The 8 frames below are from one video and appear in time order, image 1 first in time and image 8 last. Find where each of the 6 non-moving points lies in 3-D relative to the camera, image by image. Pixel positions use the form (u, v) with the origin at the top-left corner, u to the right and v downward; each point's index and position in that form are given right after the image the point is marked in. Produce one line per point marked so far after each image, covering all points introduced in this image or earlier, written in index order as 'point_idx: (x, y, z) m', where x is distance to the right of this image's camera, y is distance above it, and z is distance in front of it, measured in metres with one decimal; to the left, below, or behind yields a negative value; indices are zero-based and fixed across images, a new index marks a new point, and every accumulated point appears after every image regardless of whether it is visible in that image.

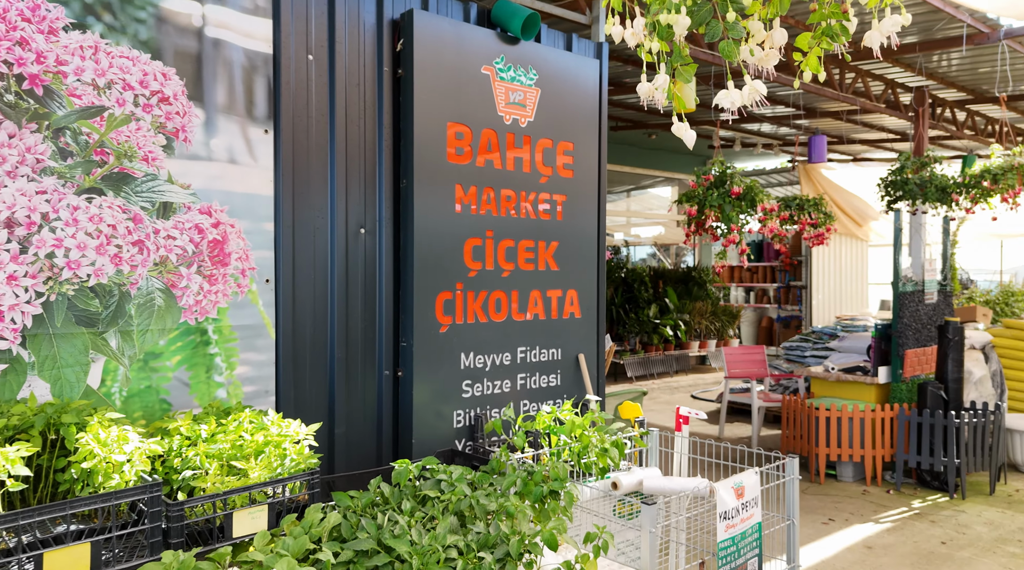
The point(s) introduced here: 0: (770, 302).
0: (+4.4, -0.3, +14.8) m
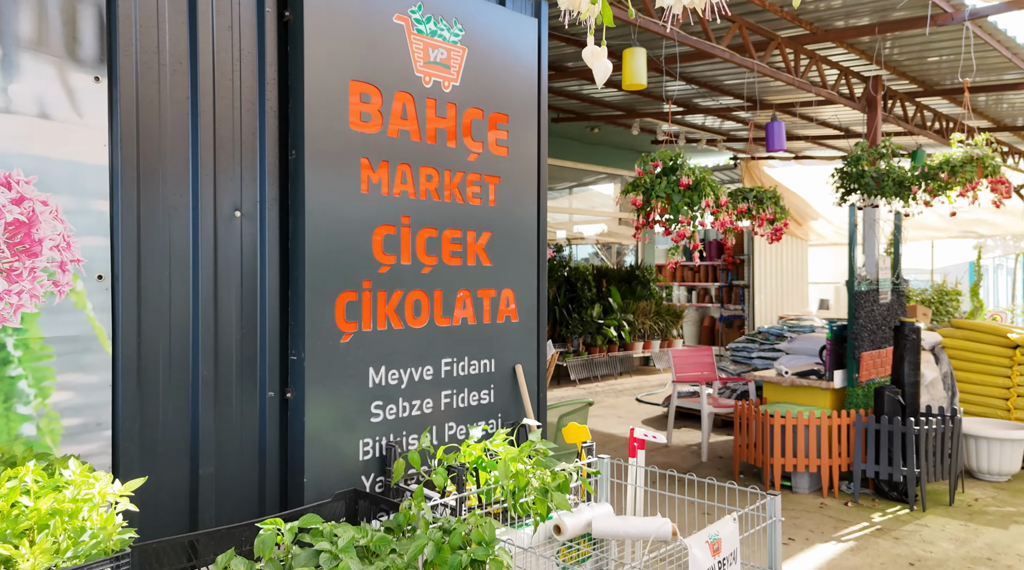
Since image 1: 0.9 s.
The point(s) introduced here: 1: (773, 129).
0: (+3.4, -0.3, +14.6) m
1: (+1.9, +1.2, +6.6) m
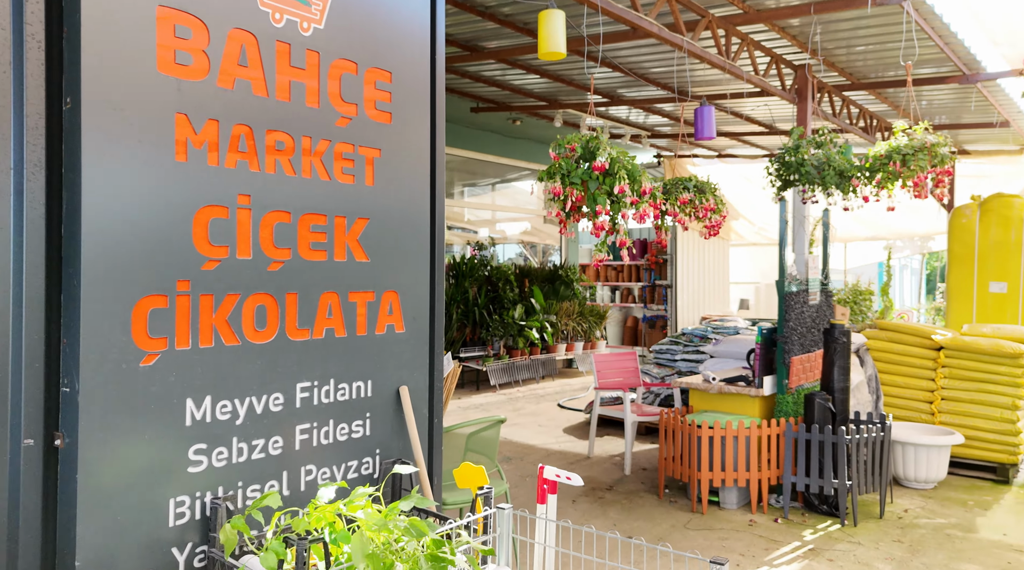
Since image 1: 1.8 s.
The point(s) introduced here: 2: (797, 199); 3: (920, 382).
0: (+2.1, -0.3, +14.3) m
1: (+1.3, +1.2, +6.2) m
2: (+1.9, +0.6, +5.9) m
3: (+3.1, -0.7, +6.7) m
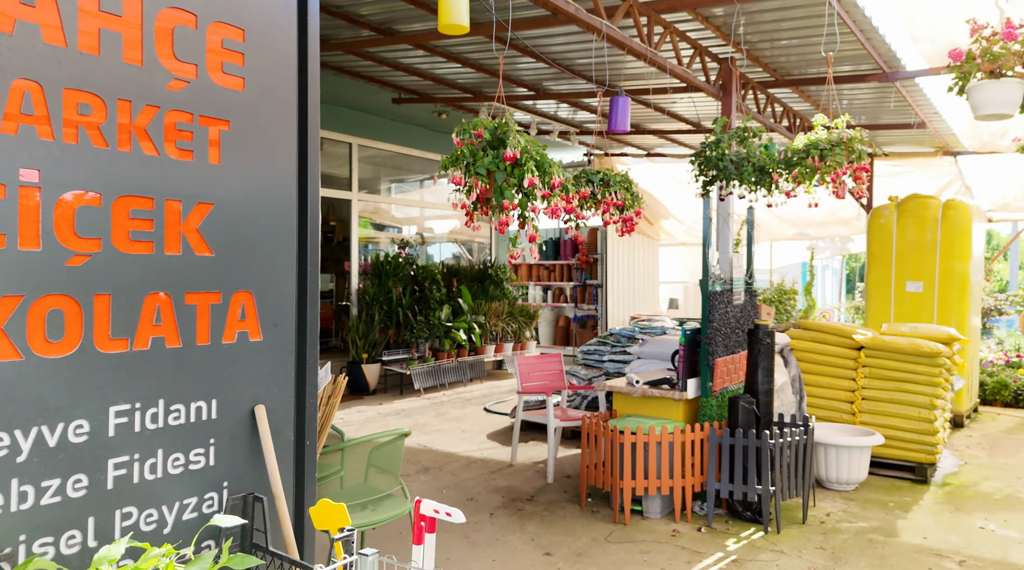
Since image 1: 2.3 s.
0: (+0.9, -0.3, +14.1) m
1: (+0.7, +1.2, +6.0) m
2: (+1.4, +0.6, +5.7) m
3: (+2.5, -0.7, +6.7) m
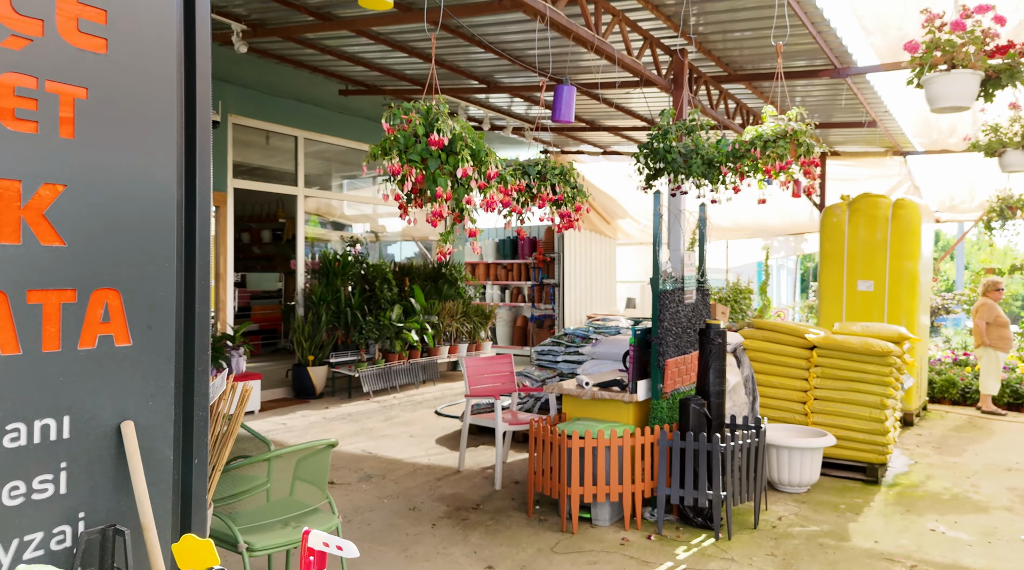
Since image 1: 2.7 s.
0: (+0.2, -0.3, +13.9) m
1: (+0.4, +1.2, +5.8) m
2: (+1.0, +0.6, +5.6) m
3: (+2.1, -0.7, +6.6) m
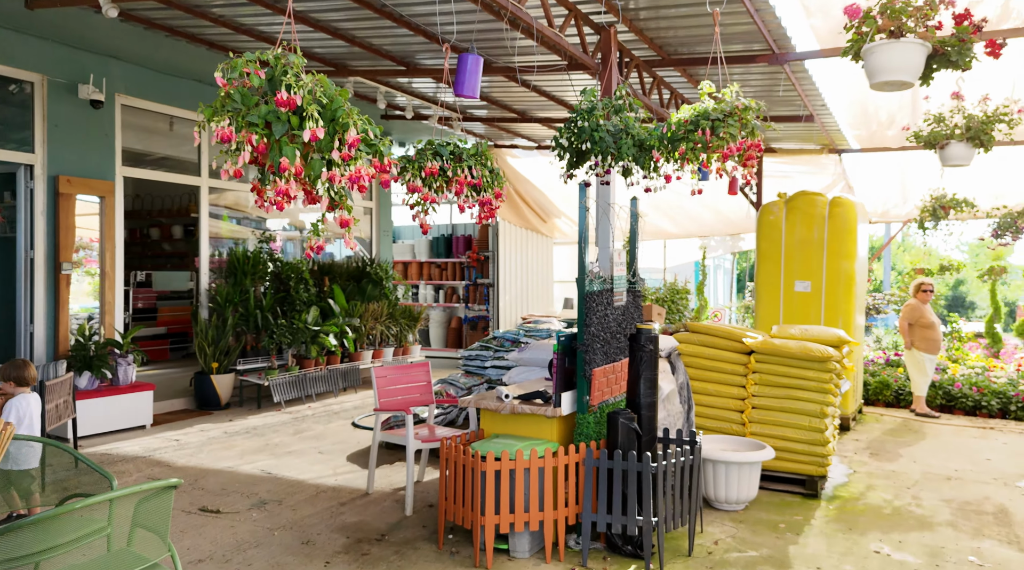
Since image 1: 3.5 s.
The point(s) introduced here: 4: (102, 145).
0: (-1.0, -0.3, +13.3) m
1: (-0.2, +1.2, +5.3) m
2: (+0.5, +0.6, +5.0) m
3: (+1.5, -0.7, +6.1) m
4: (-4.1, +1.4, +9.0) m
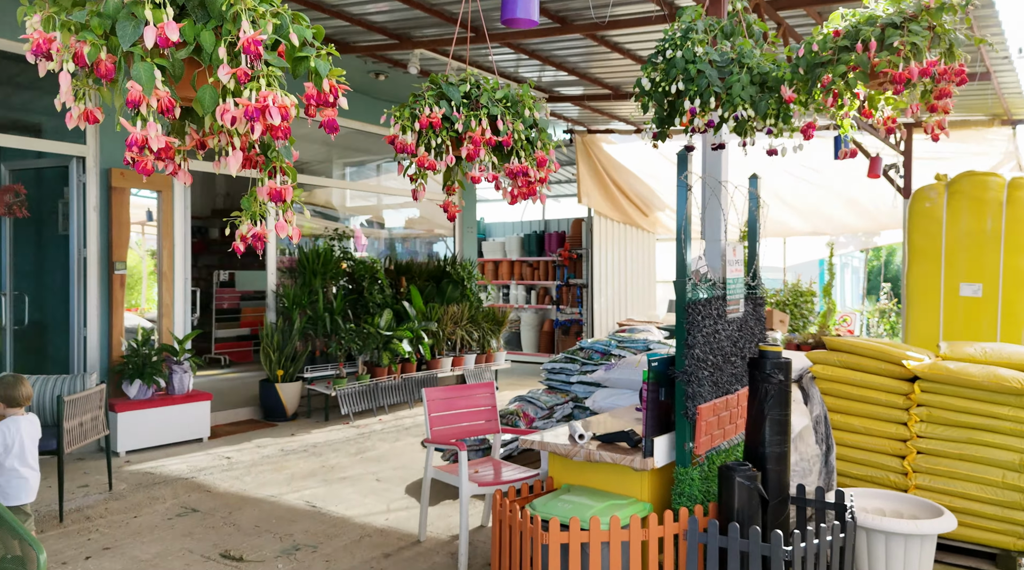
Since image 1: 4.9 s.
0: (+0.4, -0.3, +12.1) m
1: (+0.2, +1.2, +4.0) m
2: (+0.8, +0.6, +3.7) m
3: (+2.0, -0.7, +4.7) m
4: (-3.3, +1.4, +8.2) m
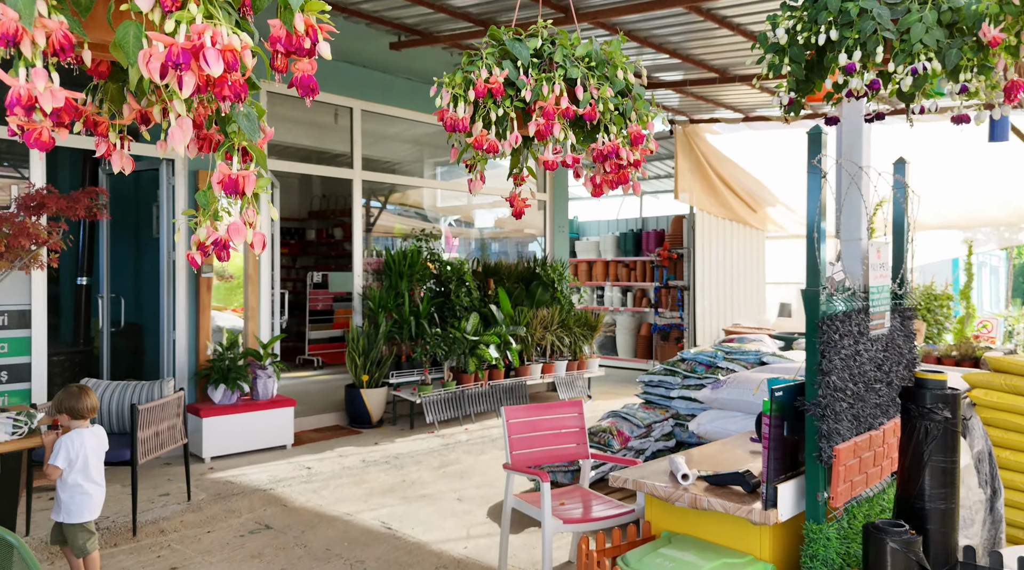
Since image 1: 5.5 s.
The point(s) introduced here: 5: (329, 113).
0: (+1.6, -0.3, +11.4) m
1: (+0.5, +1.2, +3.4) m
2: (+1.1, +0.5, +3.0) m
3: (+2.4, -0.8, +3.8) m
4: (-2.5, +1.4, +7.9) m
5: (-2.0, +1.8, +8.6) m
